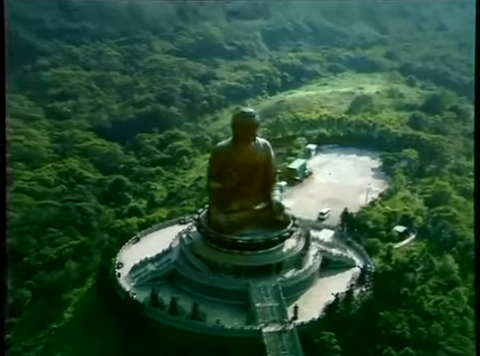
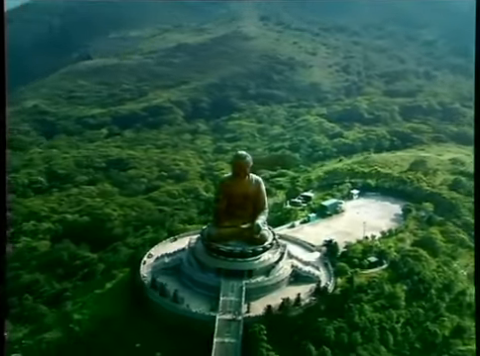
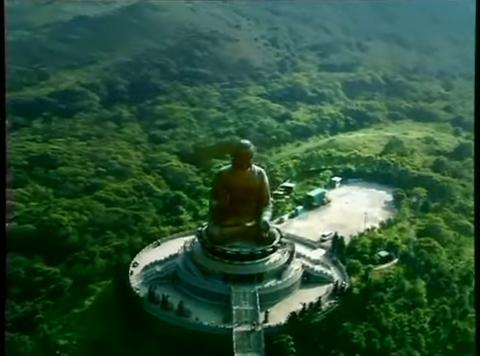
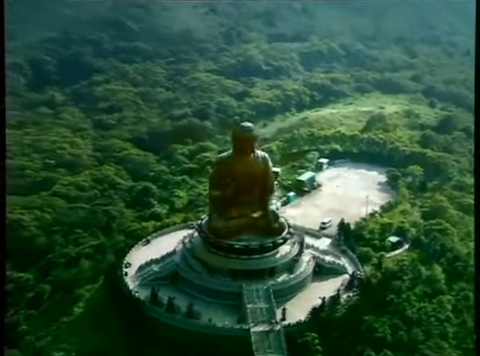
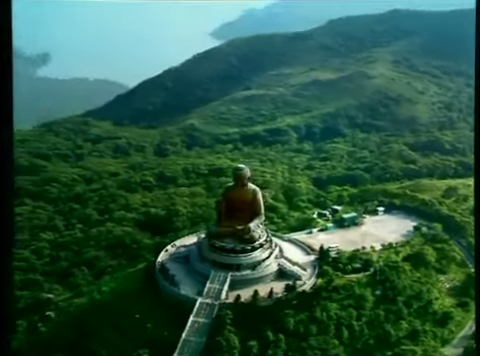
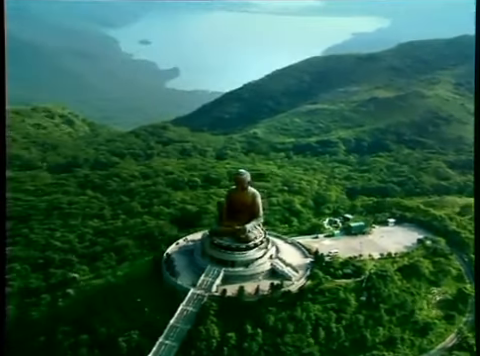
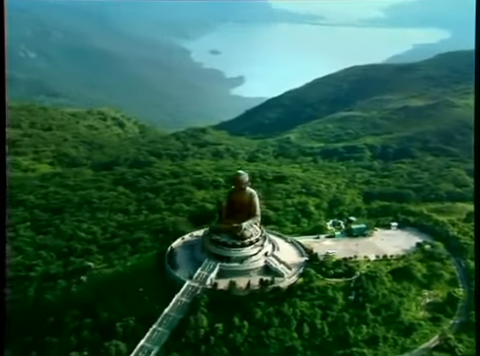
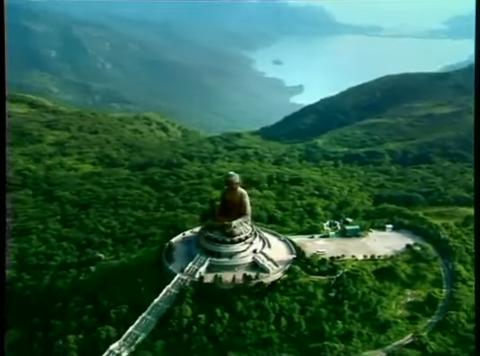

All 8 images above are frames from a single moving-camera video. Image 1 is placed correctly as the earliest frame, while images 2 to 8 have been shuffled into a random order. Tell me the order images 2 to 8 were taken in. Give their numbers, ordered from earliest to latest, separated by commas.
4, 3, 2, 5, 6, 7, 8
